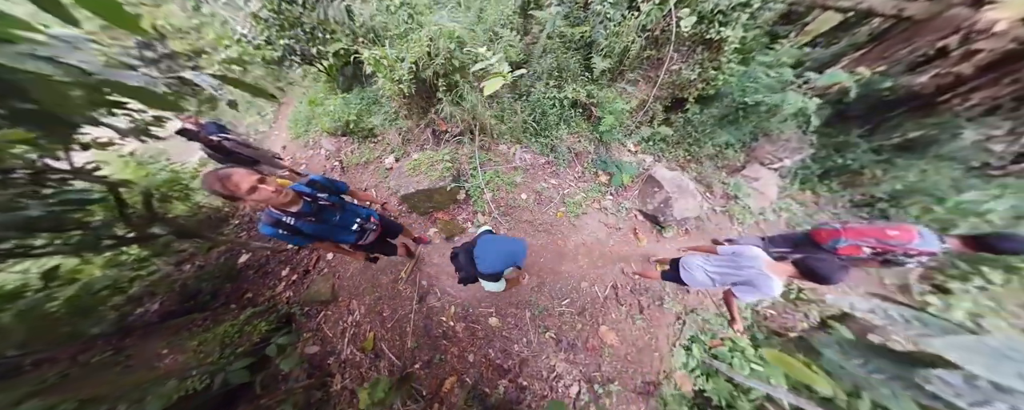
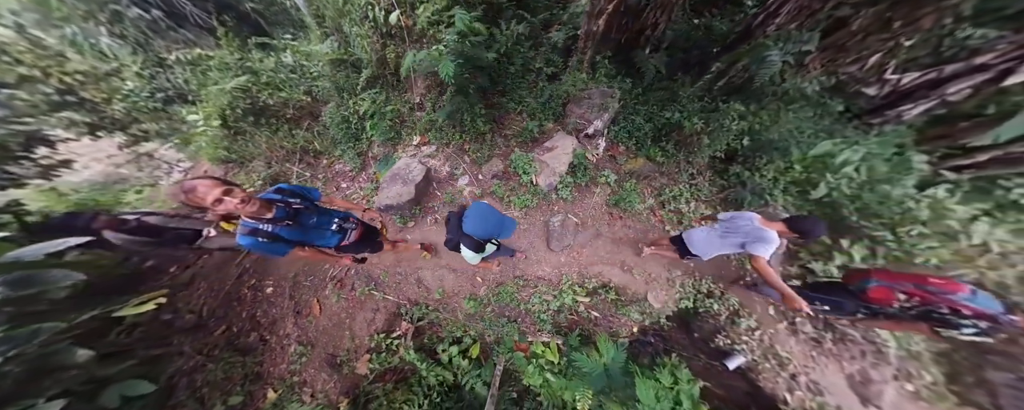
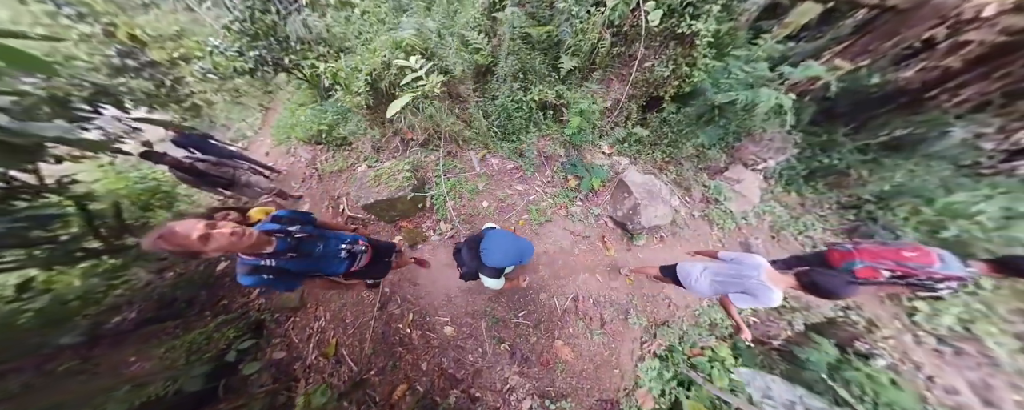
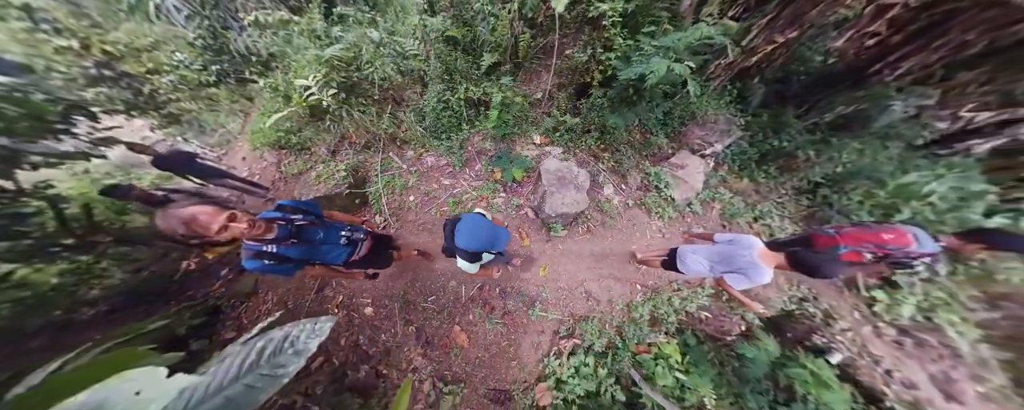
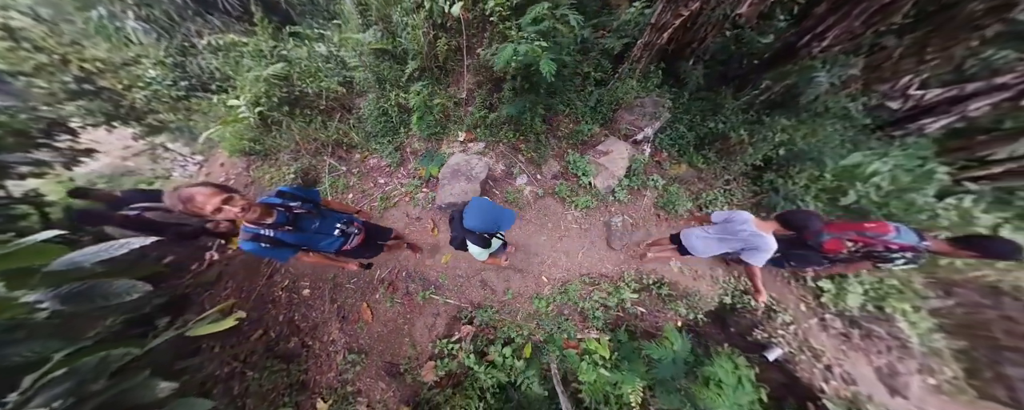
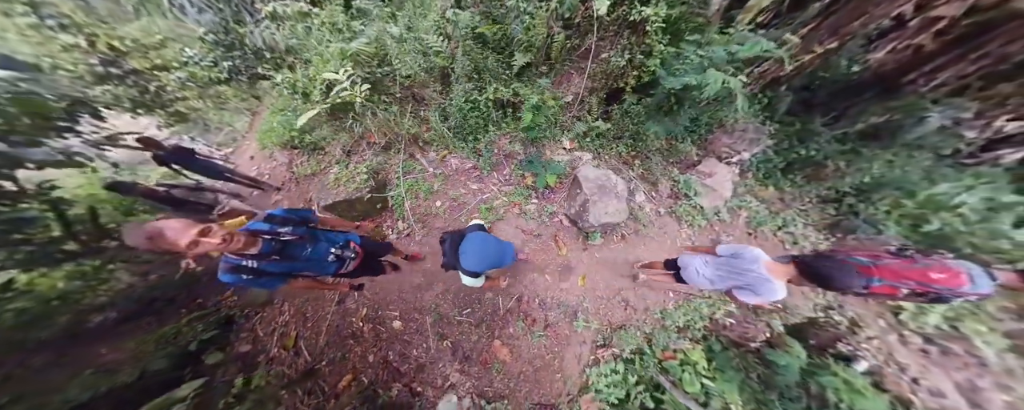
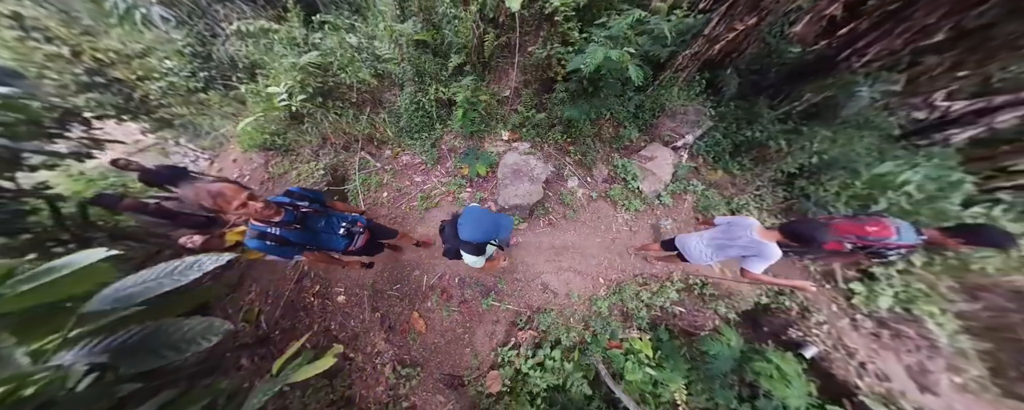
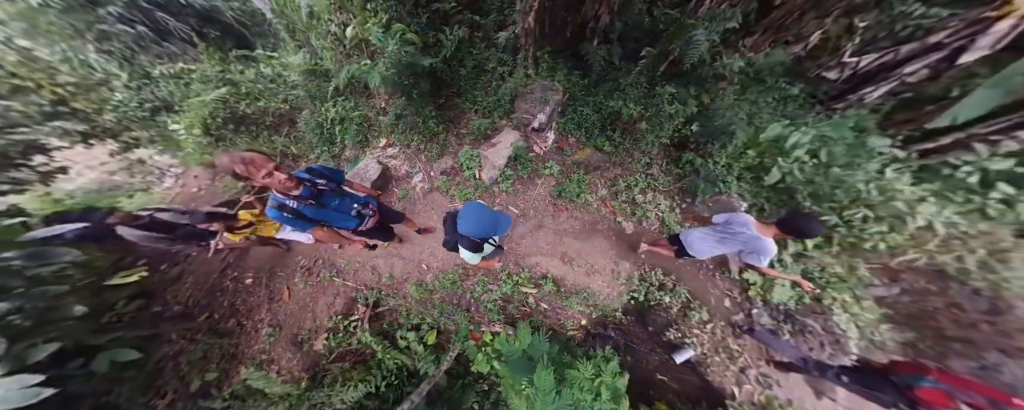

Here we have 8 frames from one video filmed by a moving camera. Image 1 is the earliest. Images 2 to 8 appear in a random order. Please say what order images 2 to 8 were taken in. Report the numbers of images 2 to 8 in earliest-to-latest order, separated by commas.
3, 6, 4, 7, 5, 2, 8
